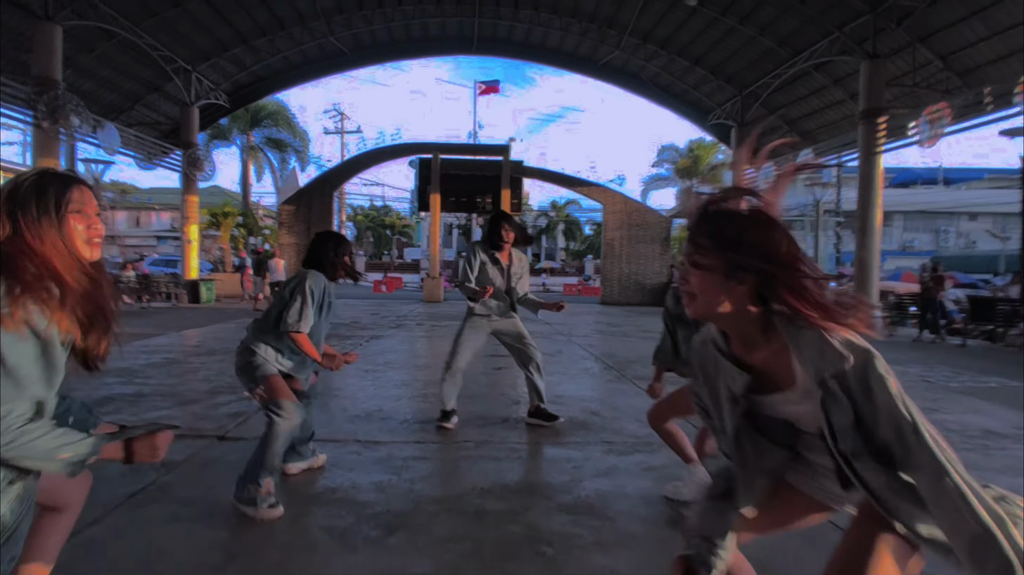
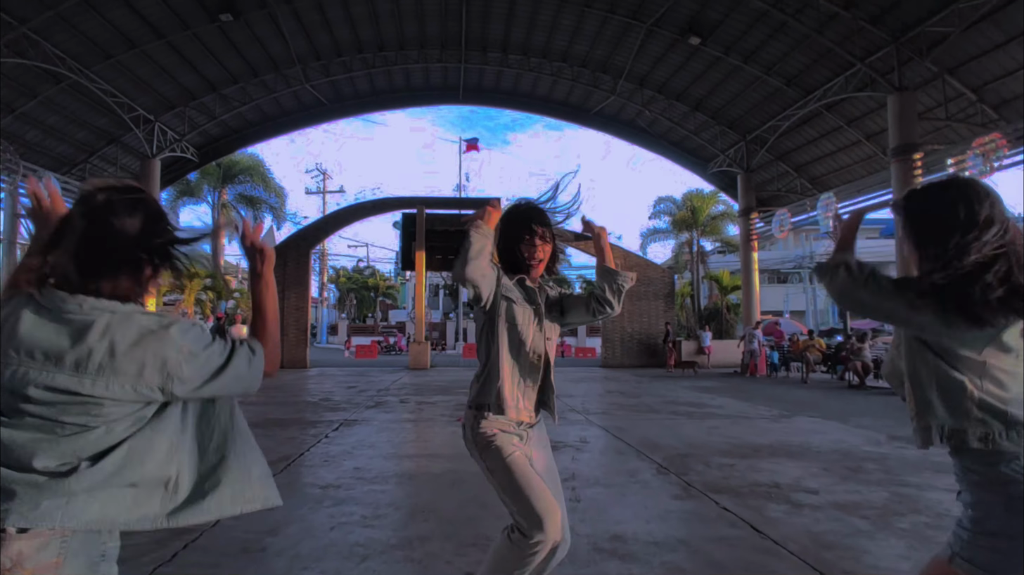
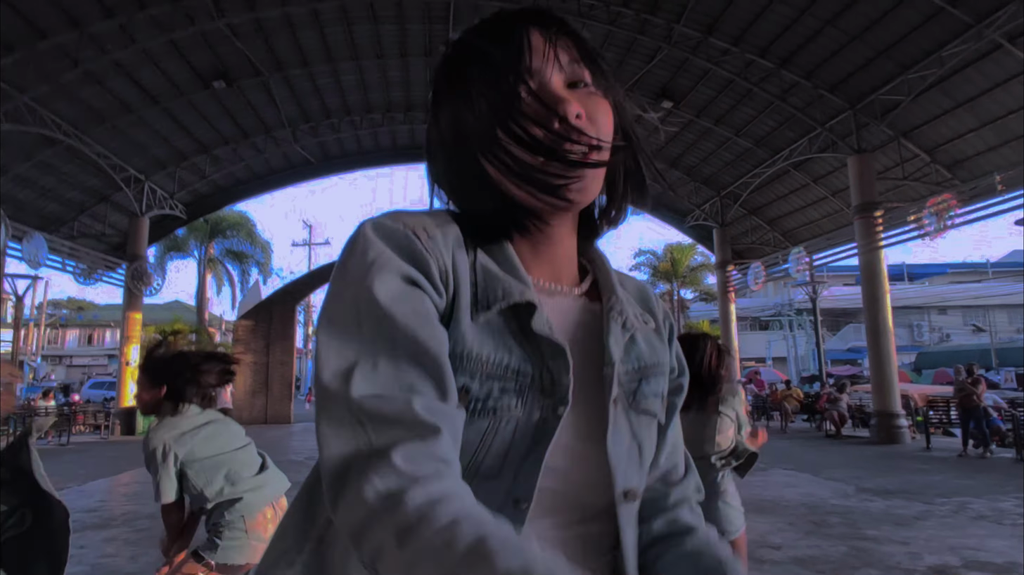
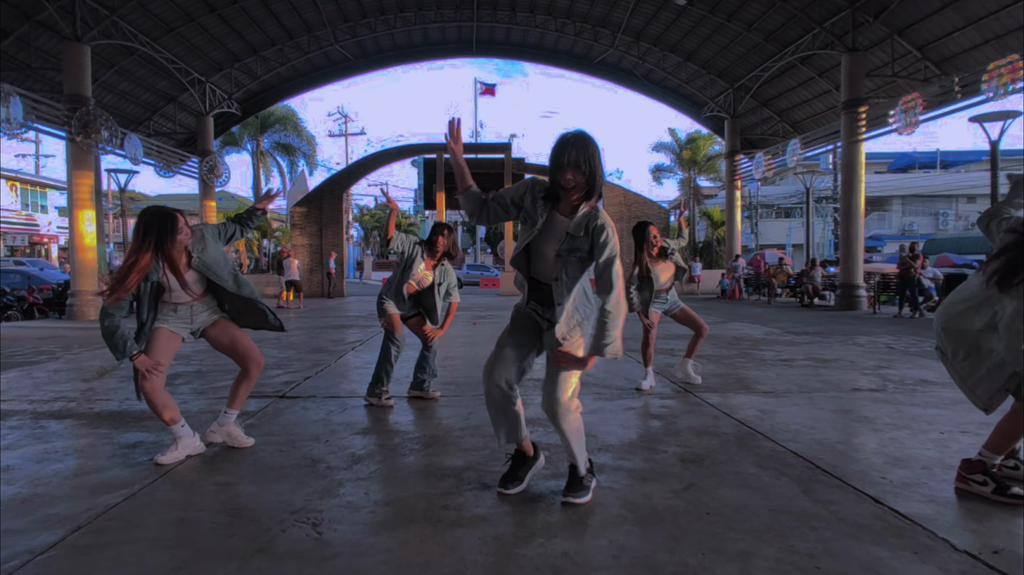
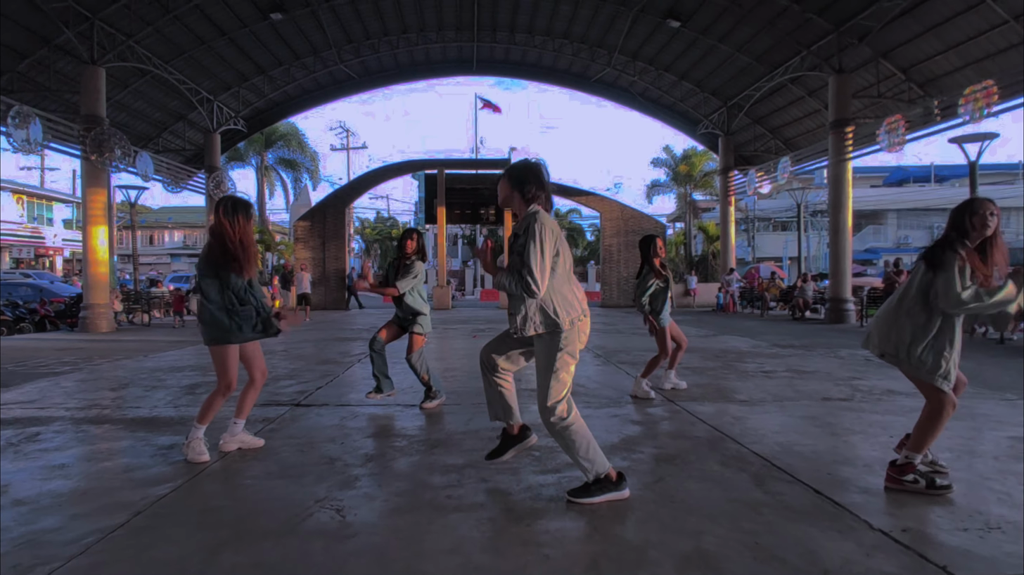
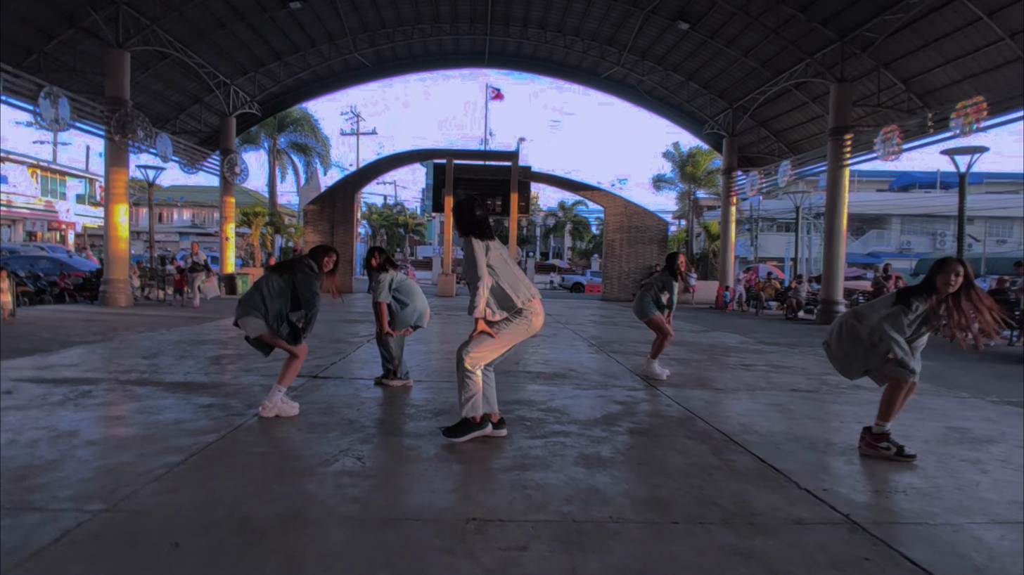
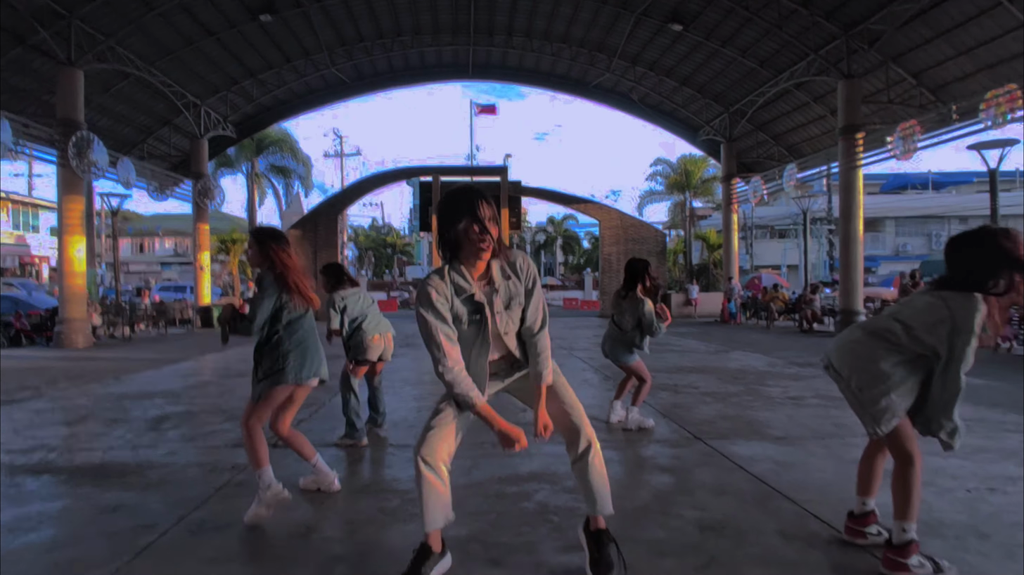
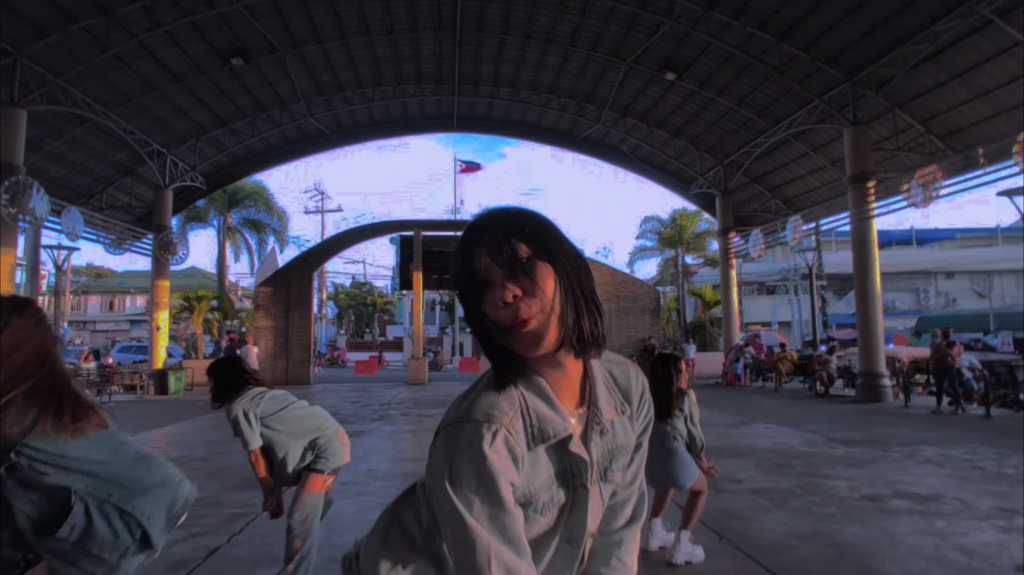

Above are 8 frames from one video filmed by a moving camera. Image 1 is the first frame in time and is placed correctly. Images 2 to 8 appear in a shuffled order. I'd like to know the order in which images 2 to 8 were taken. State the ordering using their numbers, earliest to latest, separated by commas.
2, 3, 8, 7, 4, 5, 6
